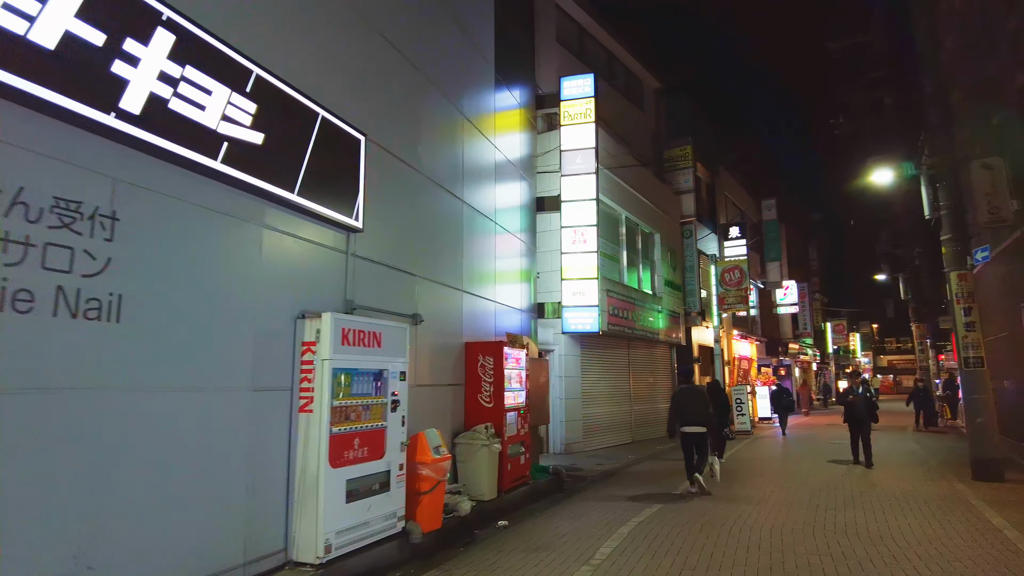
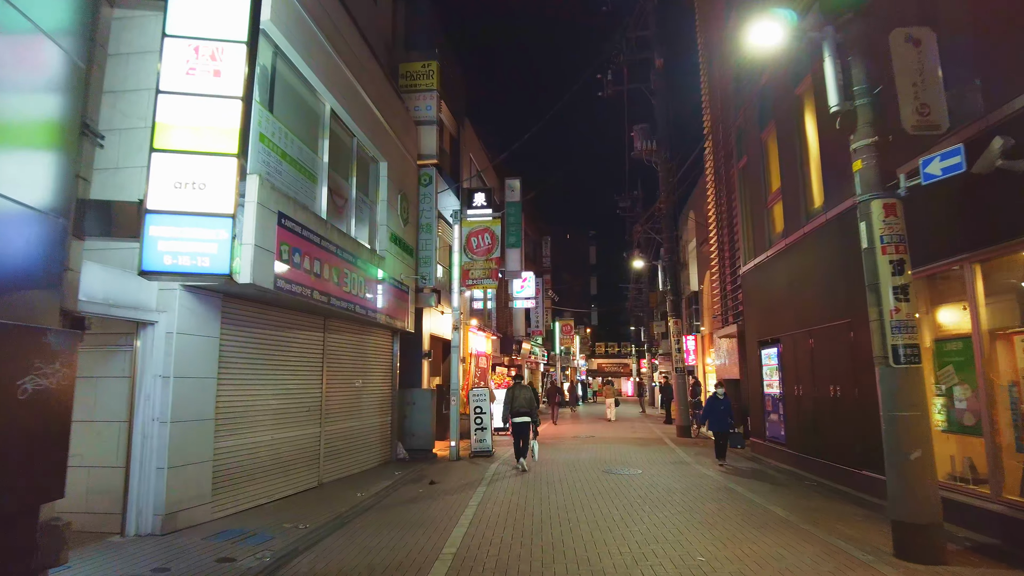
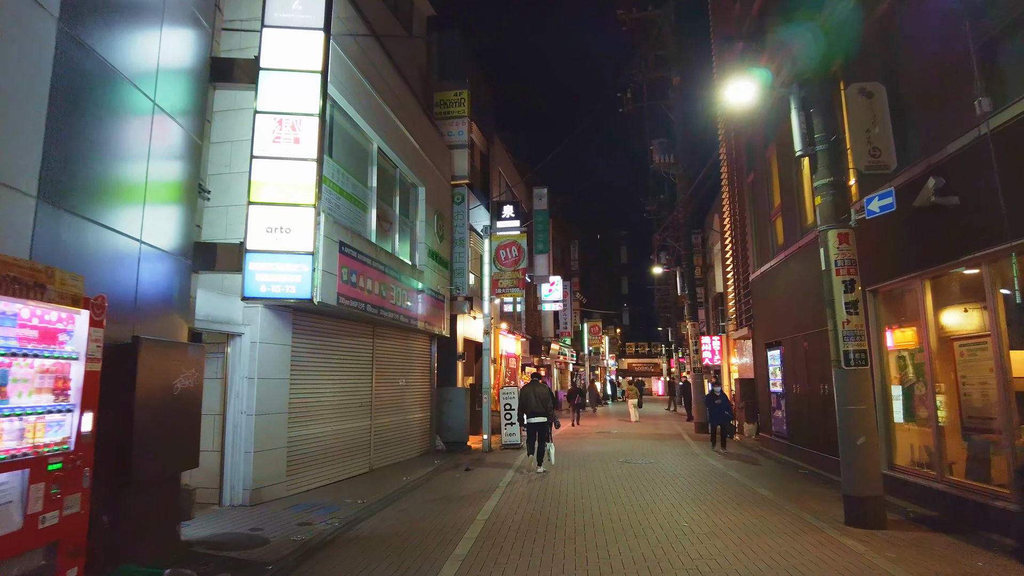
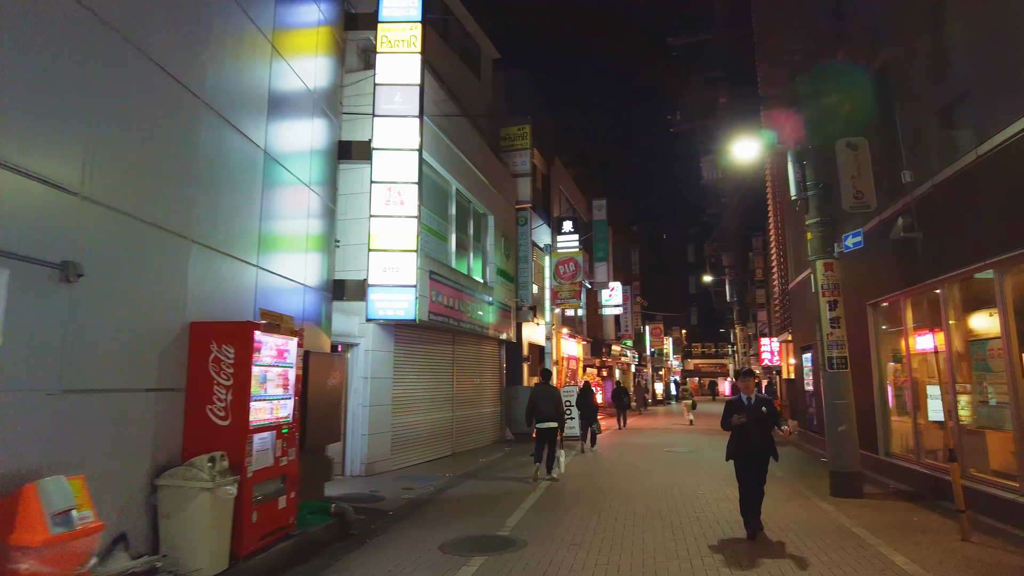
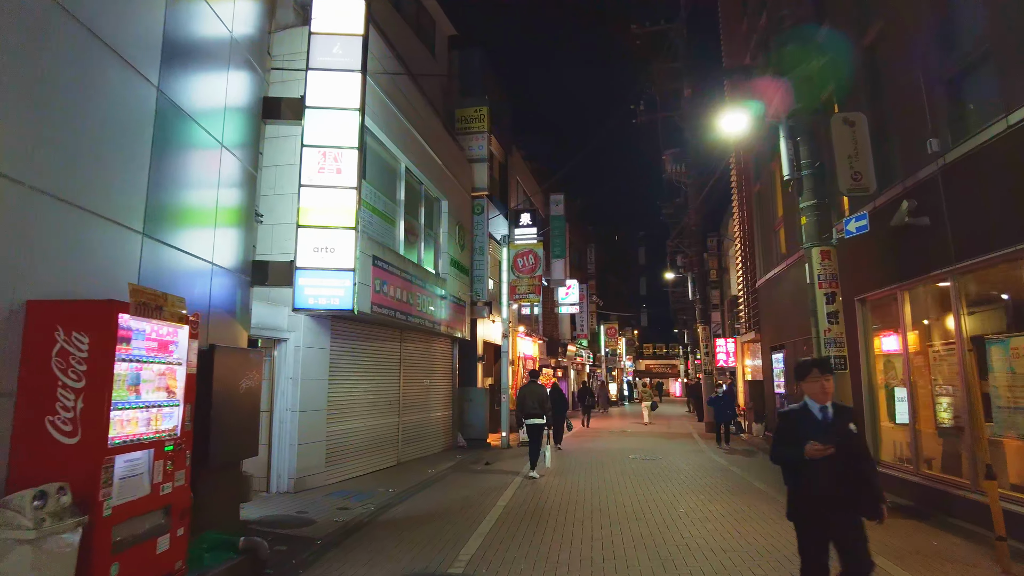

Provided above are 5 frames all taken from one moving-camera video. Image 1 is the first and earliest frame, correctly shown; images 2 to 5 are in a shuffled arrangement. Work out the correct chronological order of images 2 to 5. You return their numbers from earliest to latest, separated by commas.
4, 5, 3, 2
